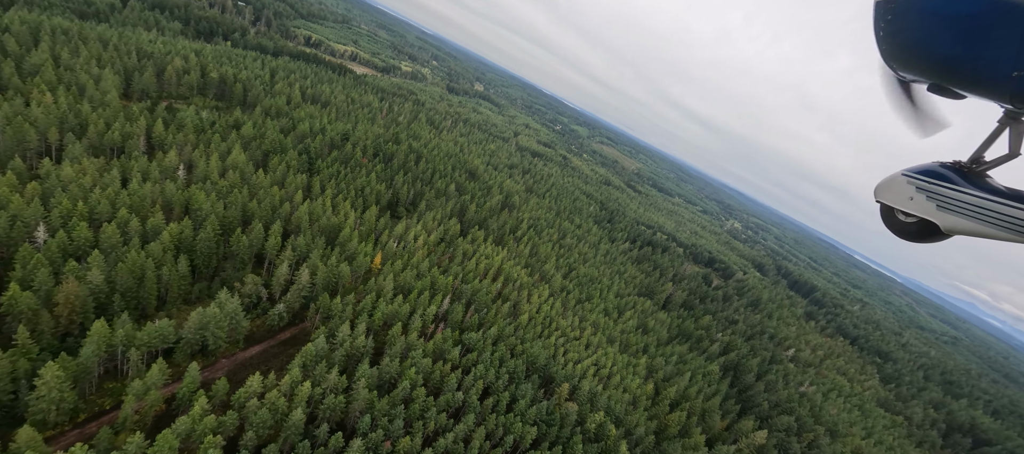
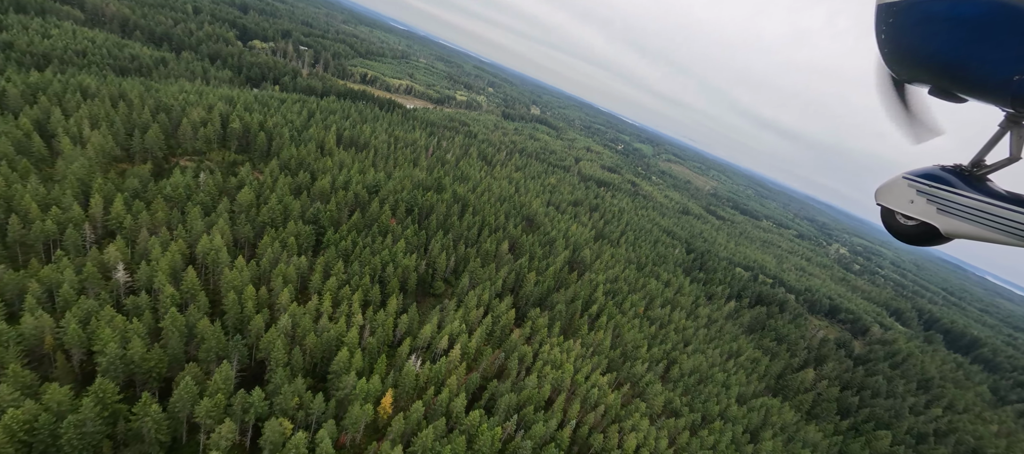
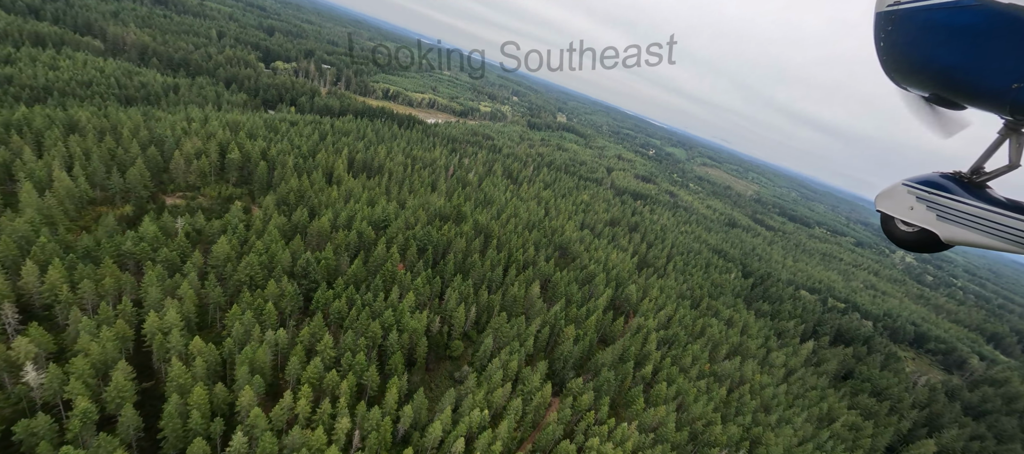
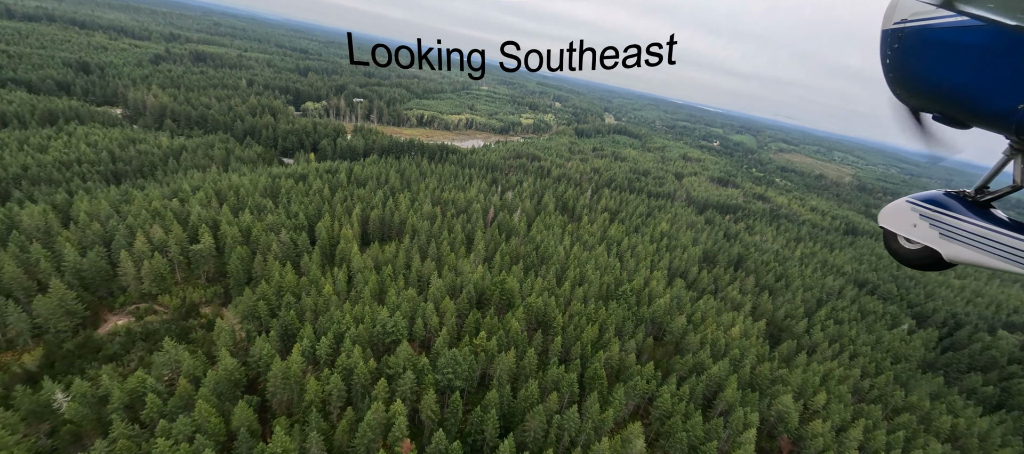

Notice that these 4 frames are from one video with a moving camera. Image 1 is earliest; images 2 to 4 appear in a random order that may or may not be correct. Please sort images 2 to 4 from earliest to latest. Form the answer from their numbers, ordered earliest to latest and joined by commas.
2, 3, 4
